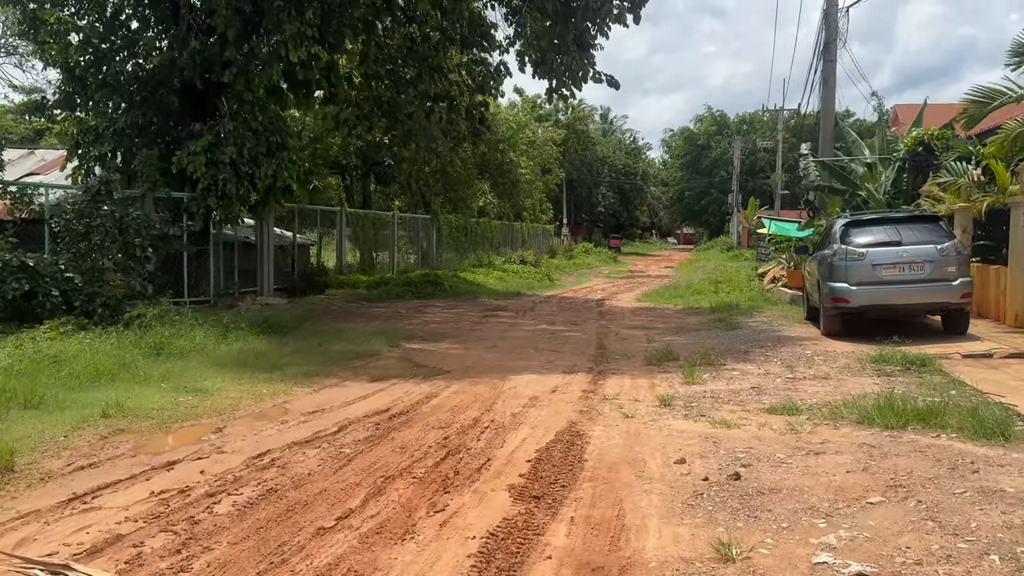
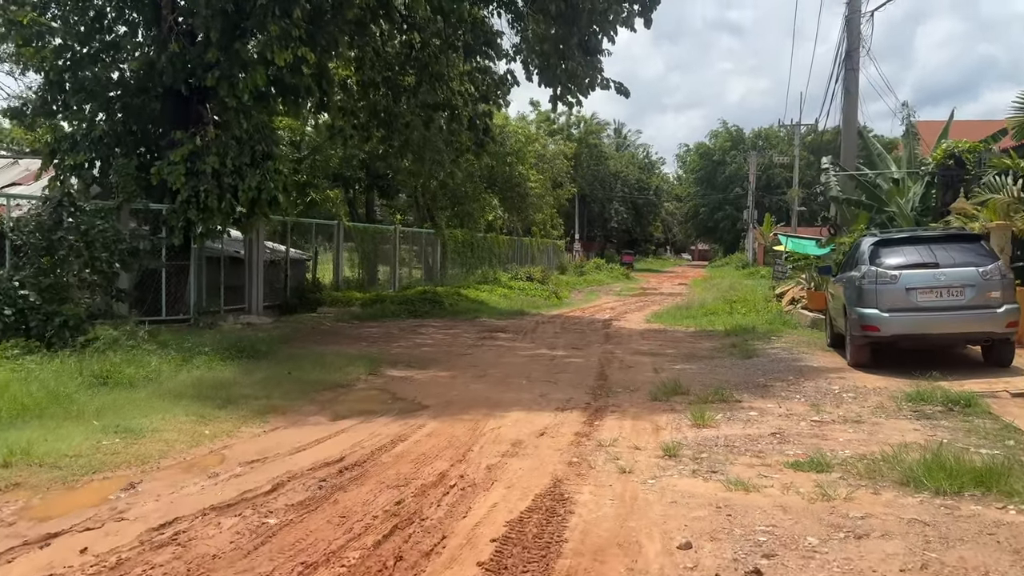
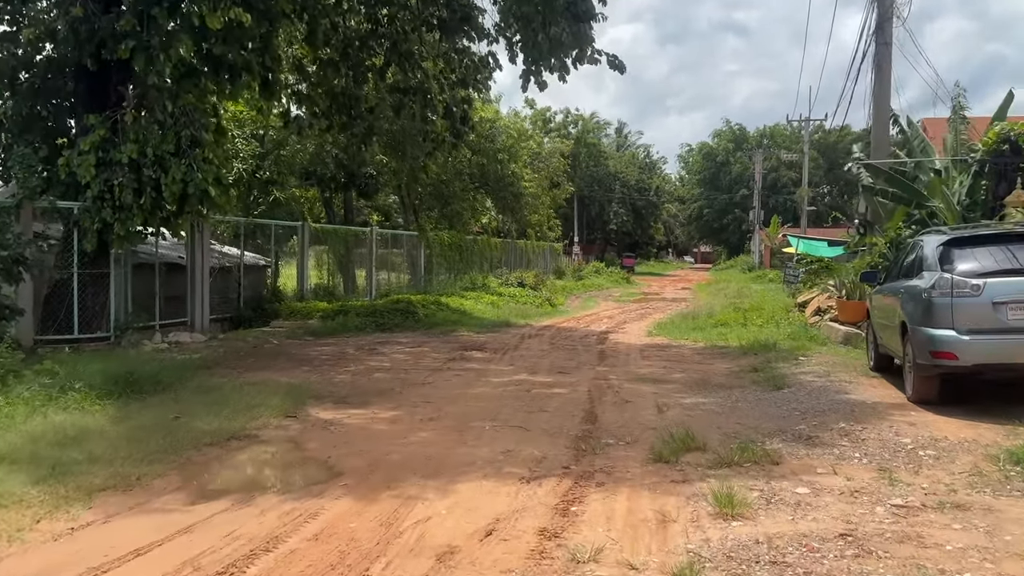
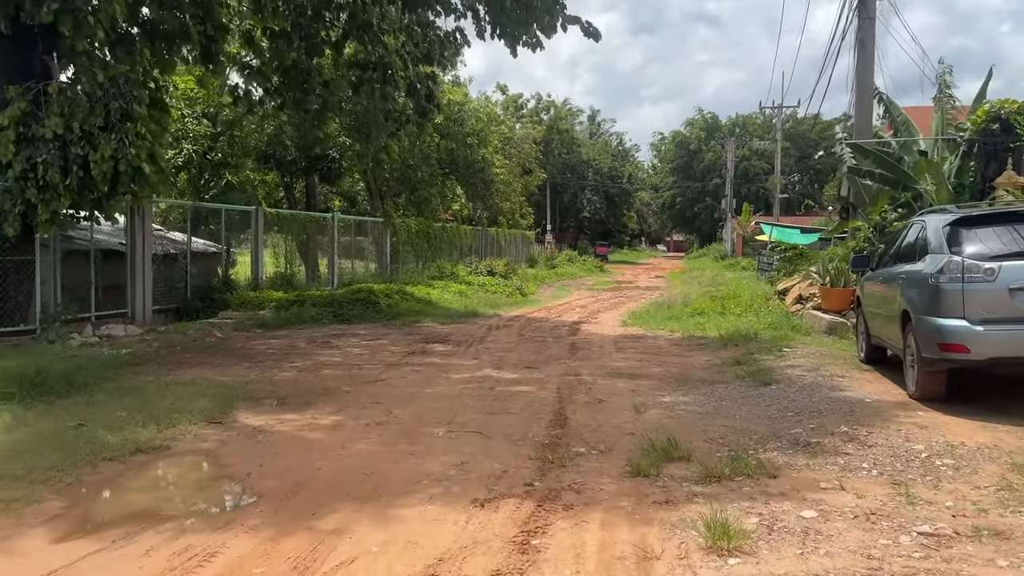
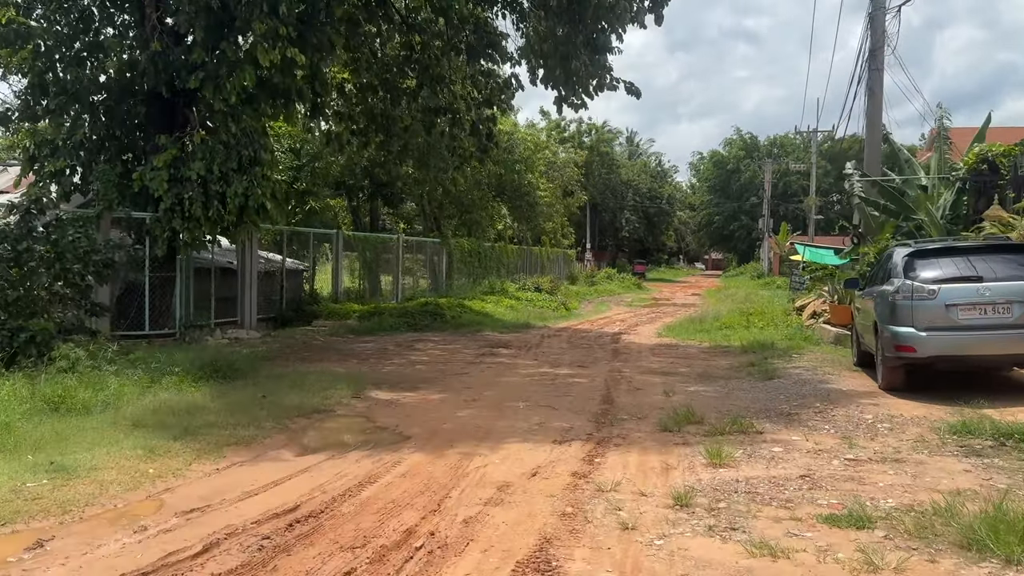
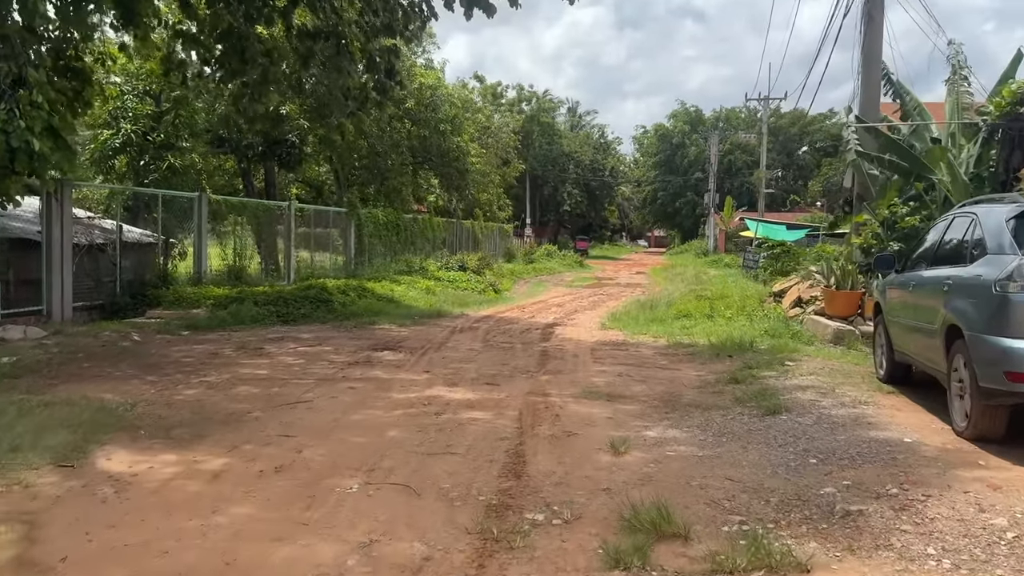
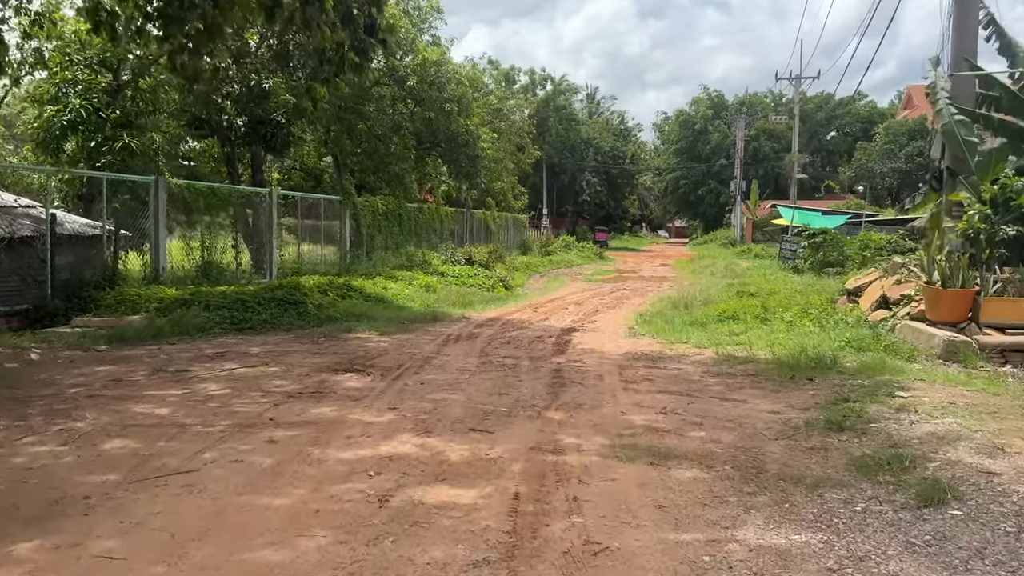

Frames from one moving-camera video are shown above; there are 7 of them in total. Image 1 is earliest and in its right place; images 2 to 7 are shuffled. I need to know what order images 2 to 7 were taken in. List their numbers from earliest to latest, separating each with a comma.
2, 5, 3, 4, 6, 7
